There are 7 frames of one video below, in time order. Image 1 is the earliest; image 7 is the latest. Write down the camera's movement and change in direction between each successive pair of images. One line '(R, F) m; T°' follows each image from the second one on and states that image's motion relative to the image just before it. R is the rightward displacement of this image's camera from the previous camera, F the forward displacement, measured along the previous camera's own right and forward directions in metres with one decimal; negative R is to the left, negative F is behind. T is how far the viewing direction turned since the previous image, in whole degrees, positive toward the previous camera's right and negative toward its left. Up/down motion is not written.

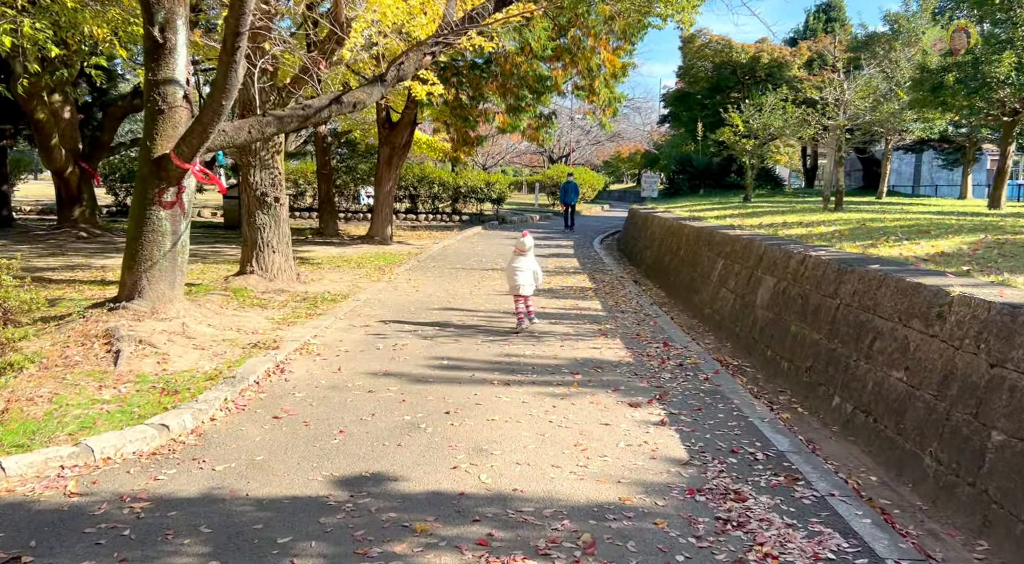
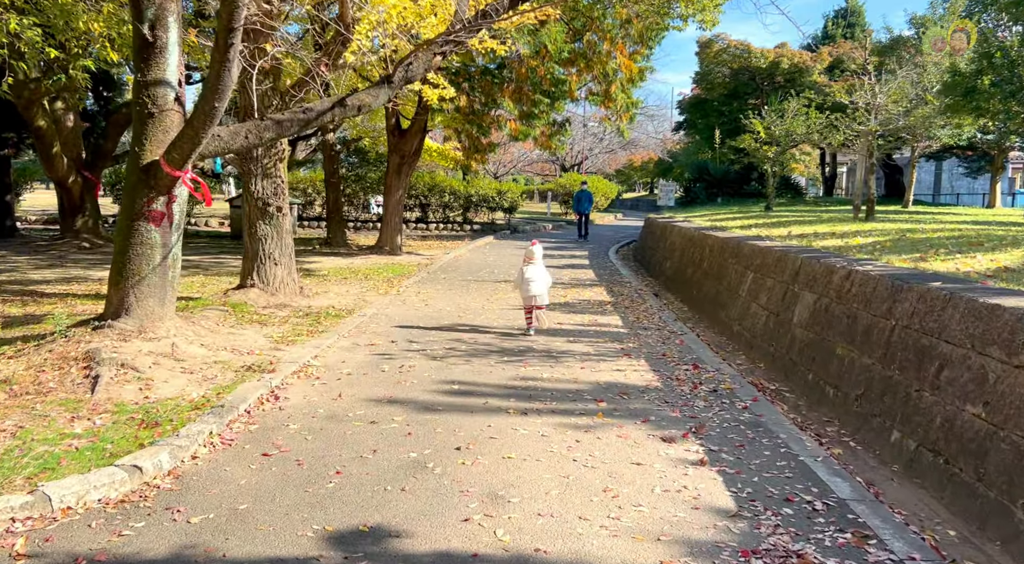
(0.0, +0.7) m; -1°
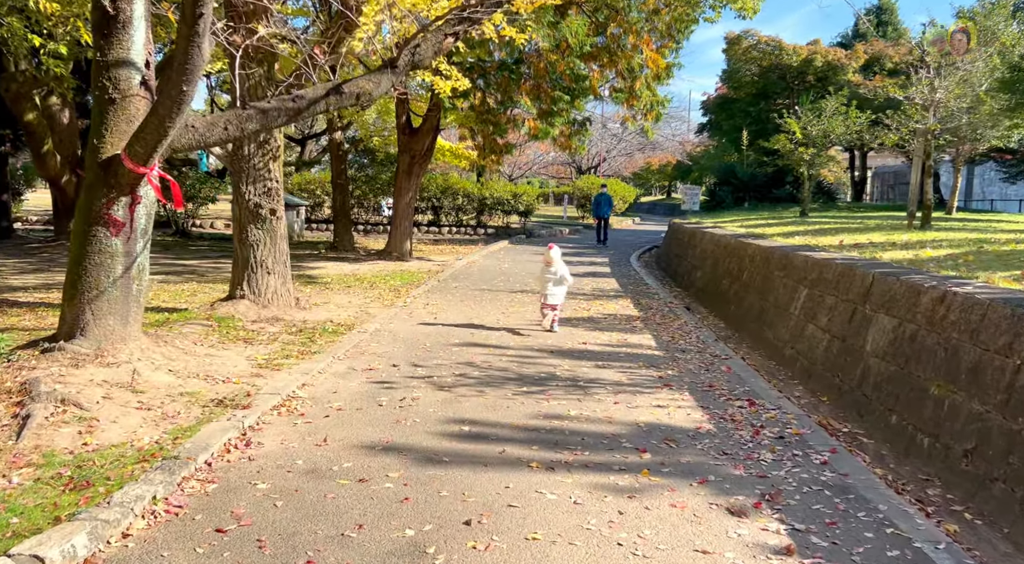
(-0.1, +1.2) m; -1°
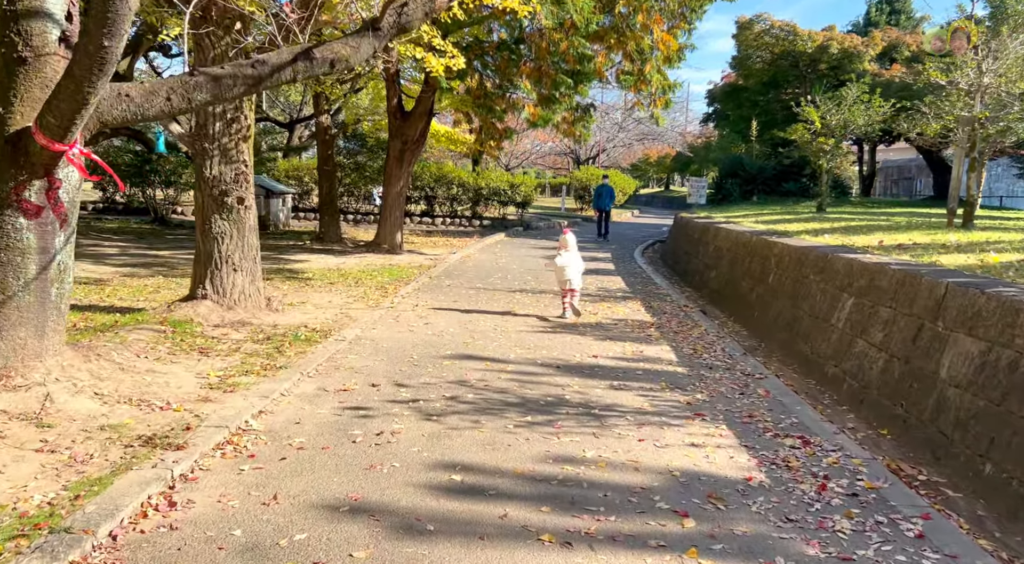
(-0.1, +1.2) m; 0°
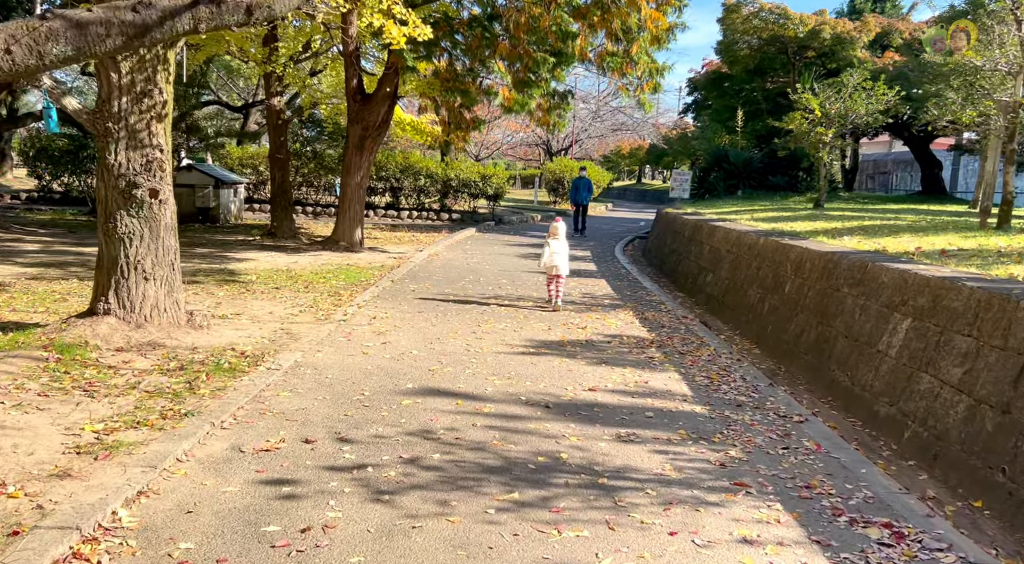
(-0.1, +1.6) m; +2°
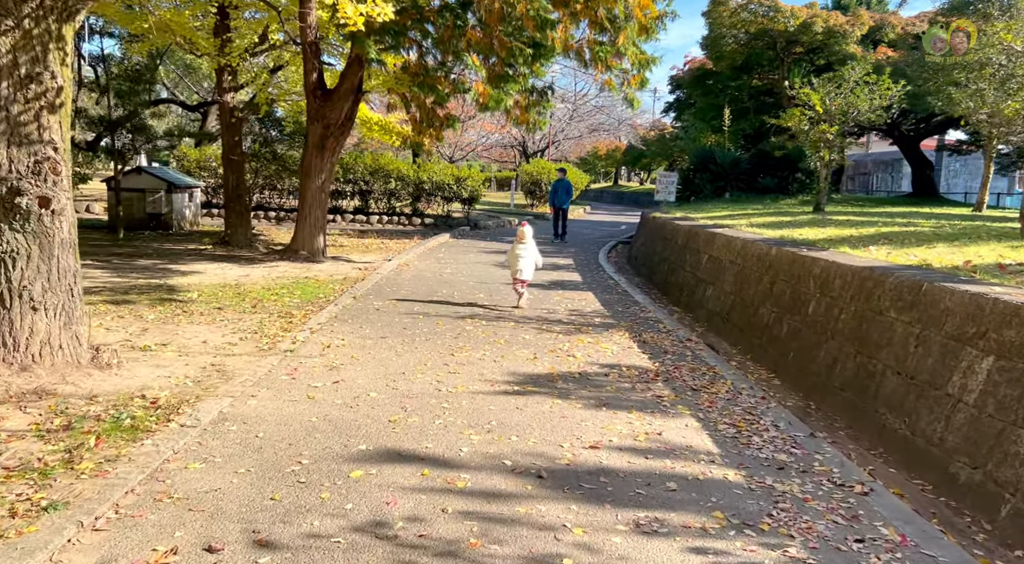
(0.0, +1.4) m; +2°
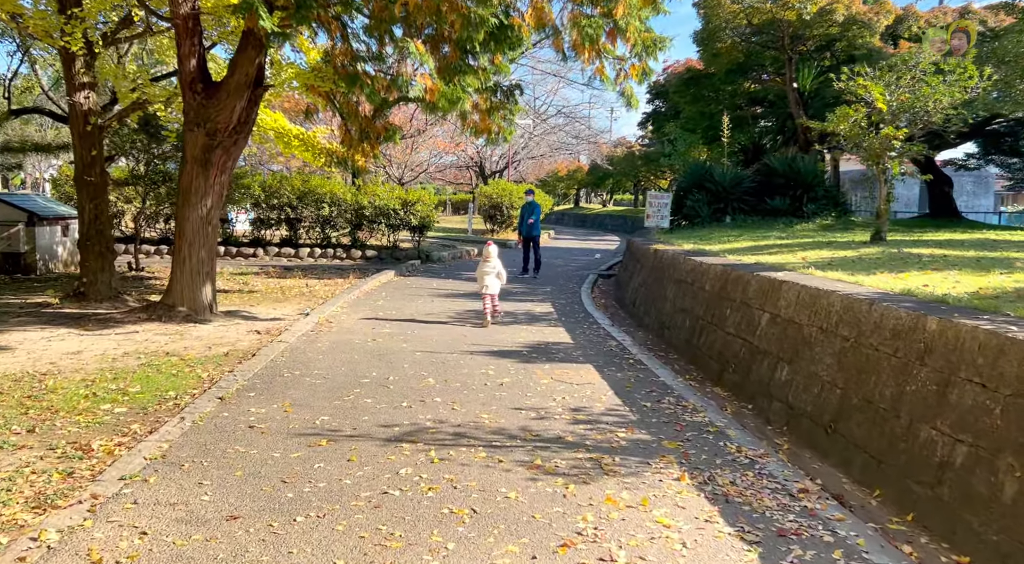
(-0.1, +4.2) m; +3°
